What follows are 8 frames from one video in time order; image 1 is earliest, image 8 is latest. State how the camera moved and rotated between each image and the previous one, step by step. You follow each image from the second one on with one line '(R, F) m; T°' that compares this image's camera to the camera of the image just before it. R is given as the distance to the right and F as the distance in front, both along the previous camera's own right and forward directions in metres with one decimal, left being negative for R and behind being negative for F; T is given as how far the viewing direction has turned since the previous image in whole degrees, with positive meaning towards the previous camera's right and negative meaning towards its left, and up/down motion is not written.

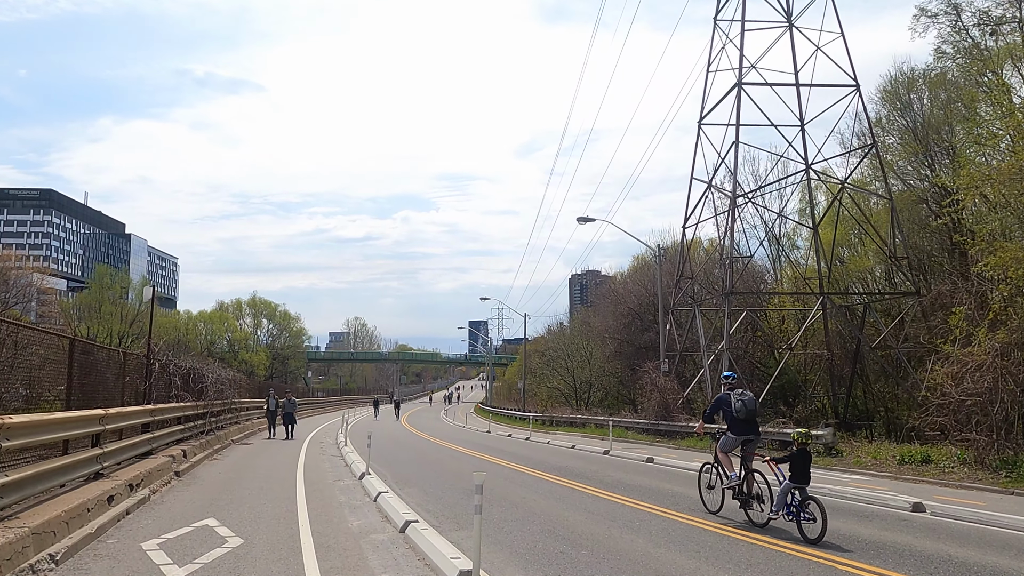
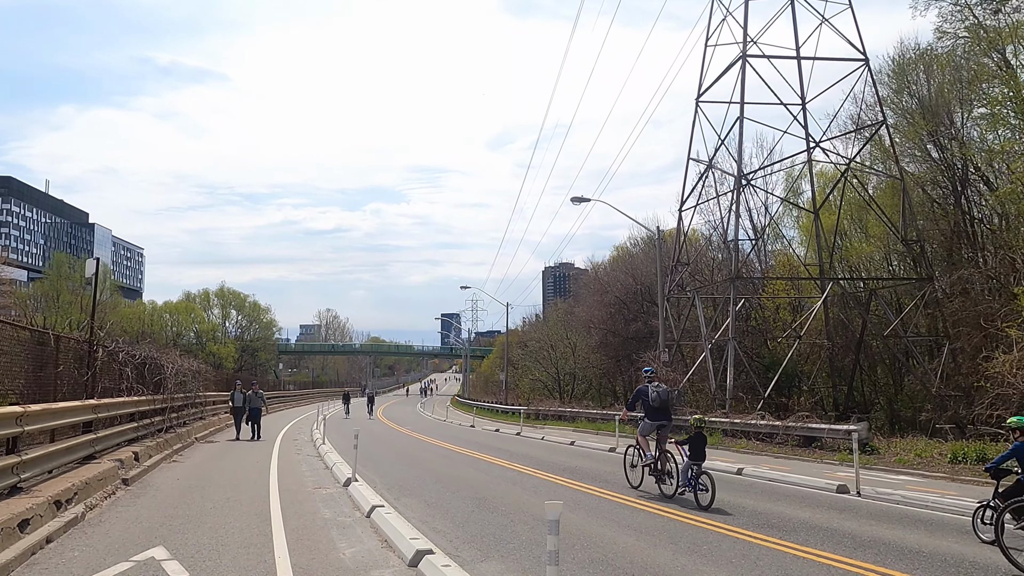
(-0.6, +1.9) m; +2°
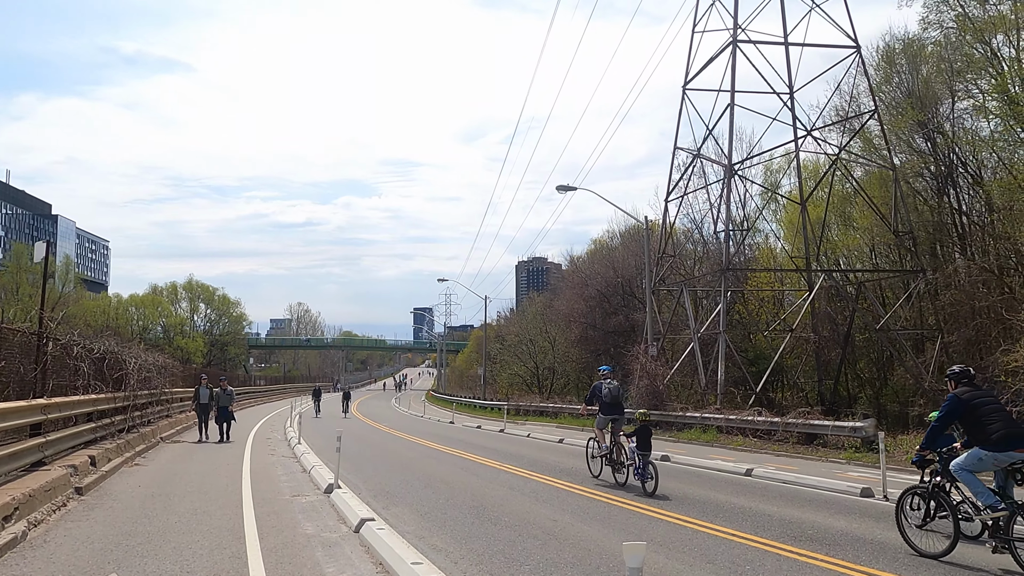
(-0.4, +1.0) m; +2°
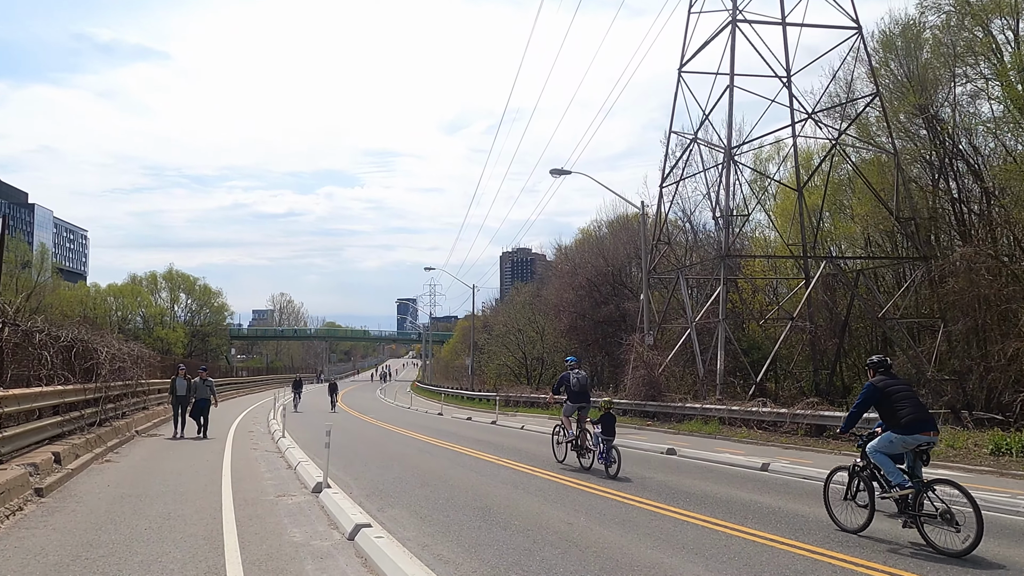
(-0.3, +0.9) m; +1°
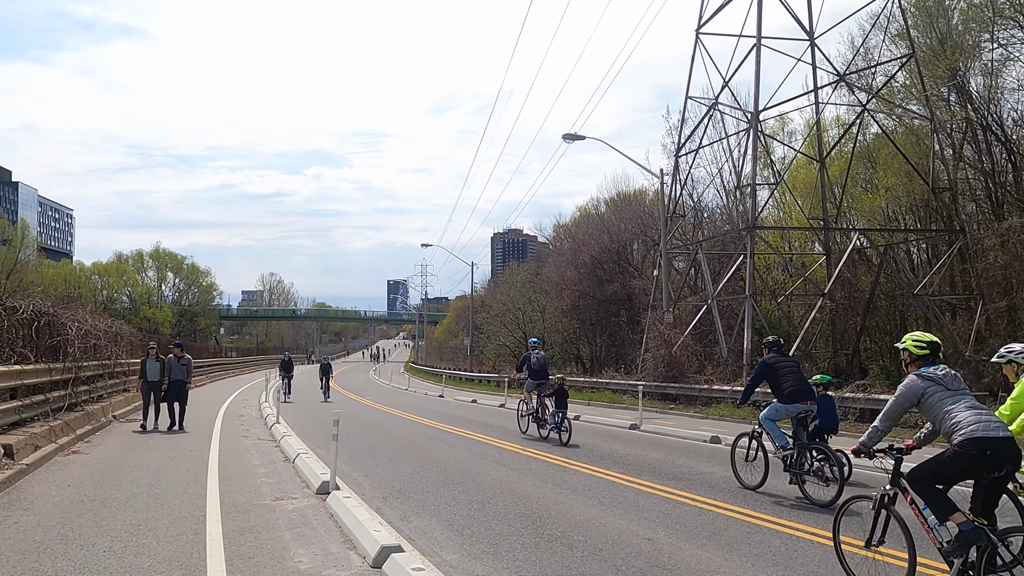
(-0.6, +1.7) m; +1°
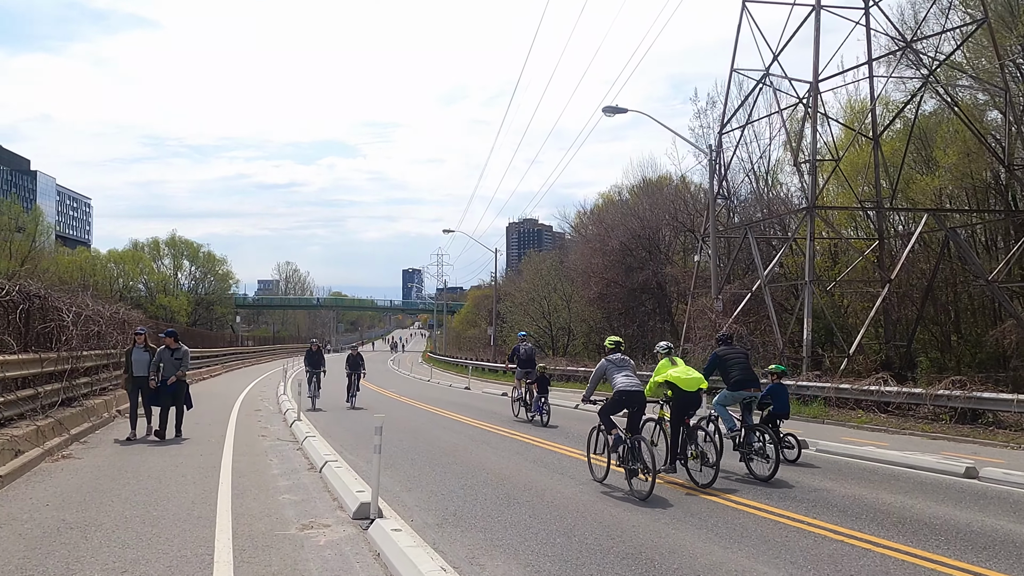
(-0.6, +1.6) m; -1°
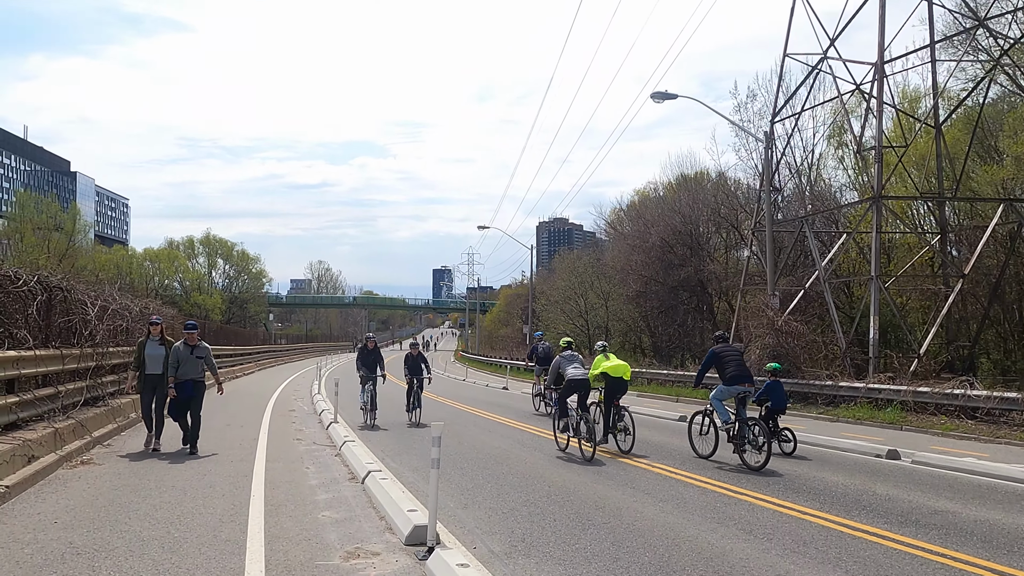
(-0.4, +1.0) m; -2°
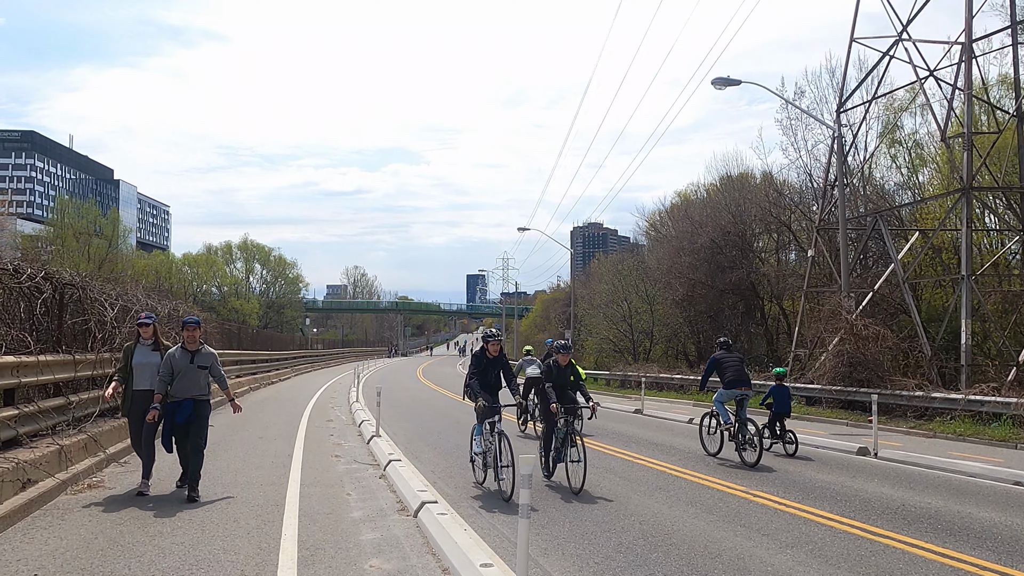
(-0.4, +1.3) m; -3°
